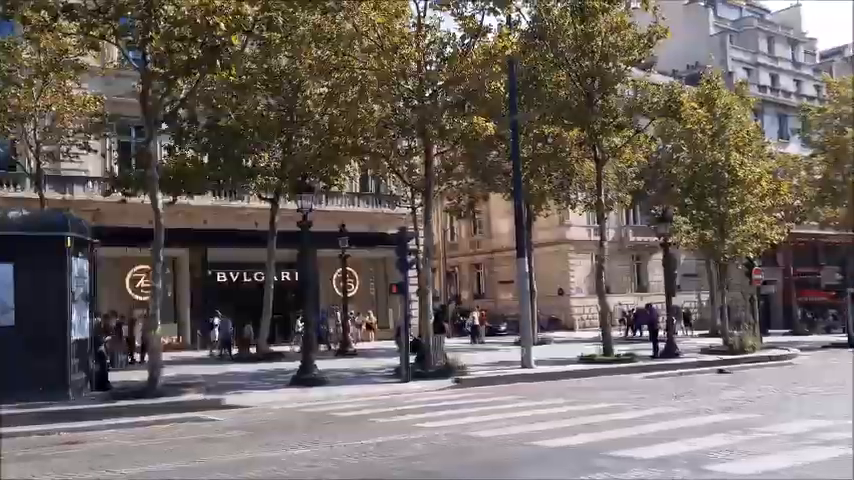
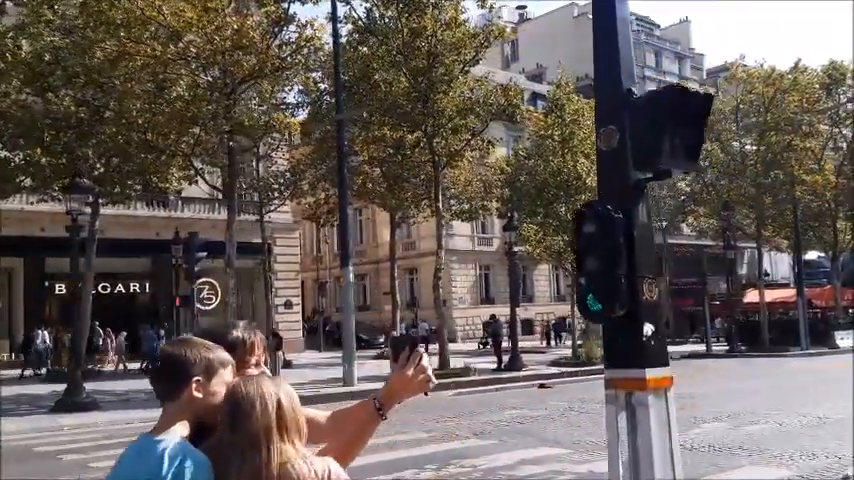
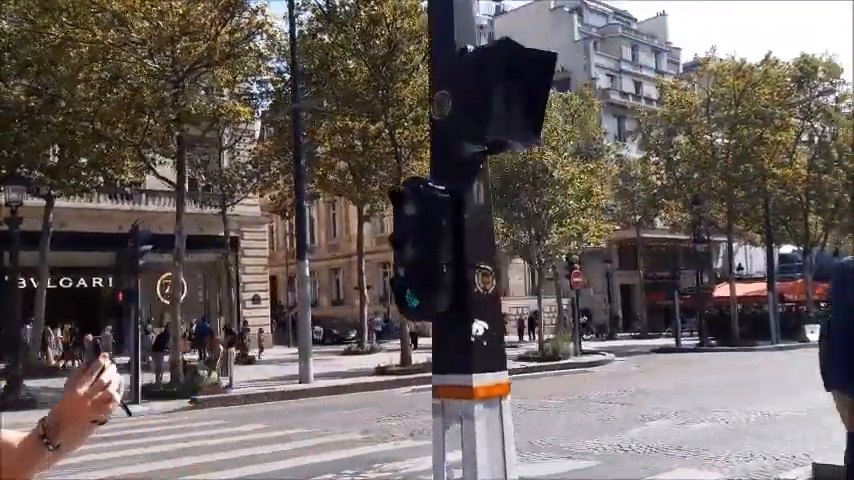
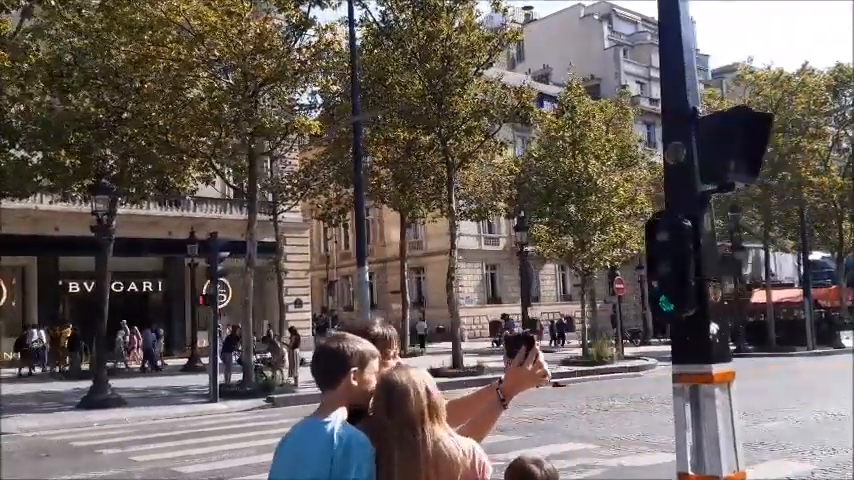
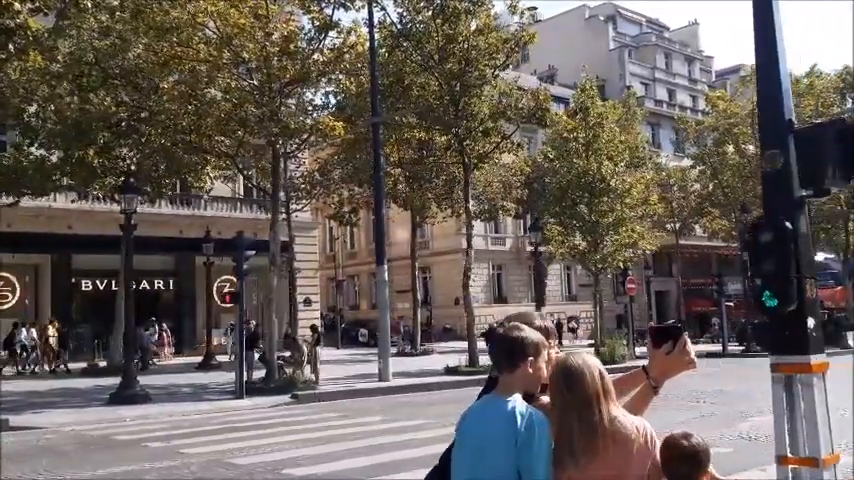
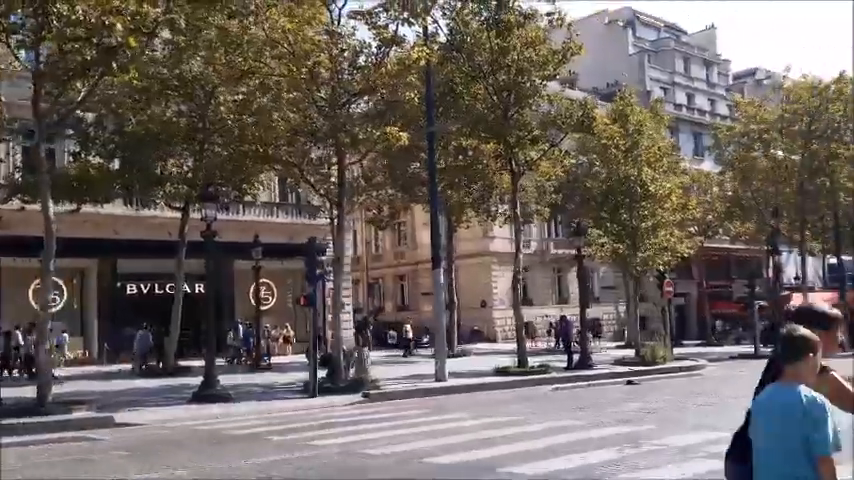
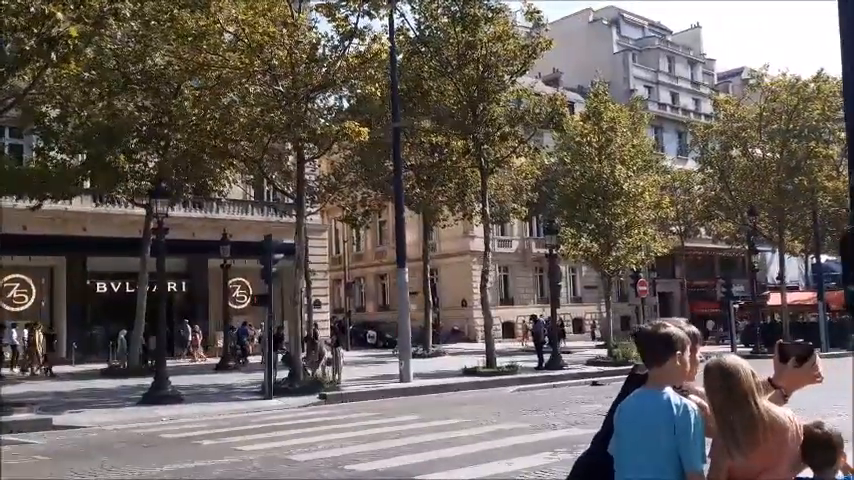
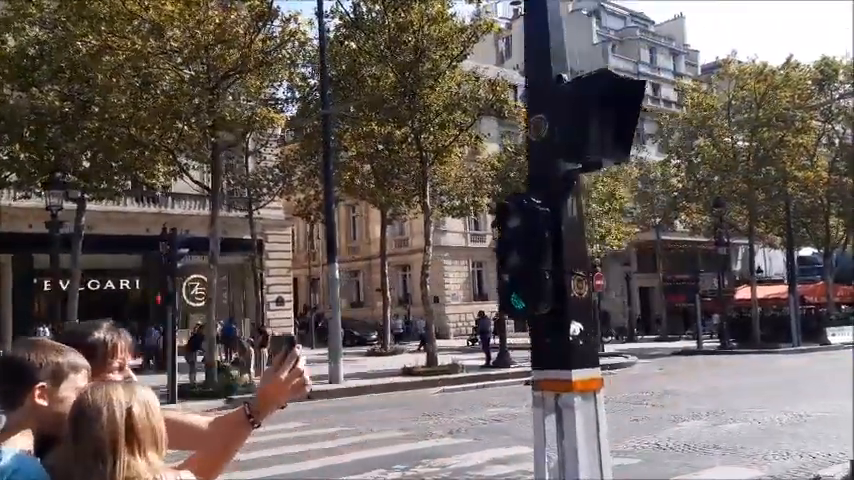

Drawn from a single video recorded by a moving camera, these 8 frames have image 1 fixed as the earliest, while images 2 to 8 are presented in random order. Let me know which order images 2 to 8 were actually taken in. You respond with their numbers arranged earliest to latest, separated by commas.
6, 7, 5, 4, 2, 8, 3
